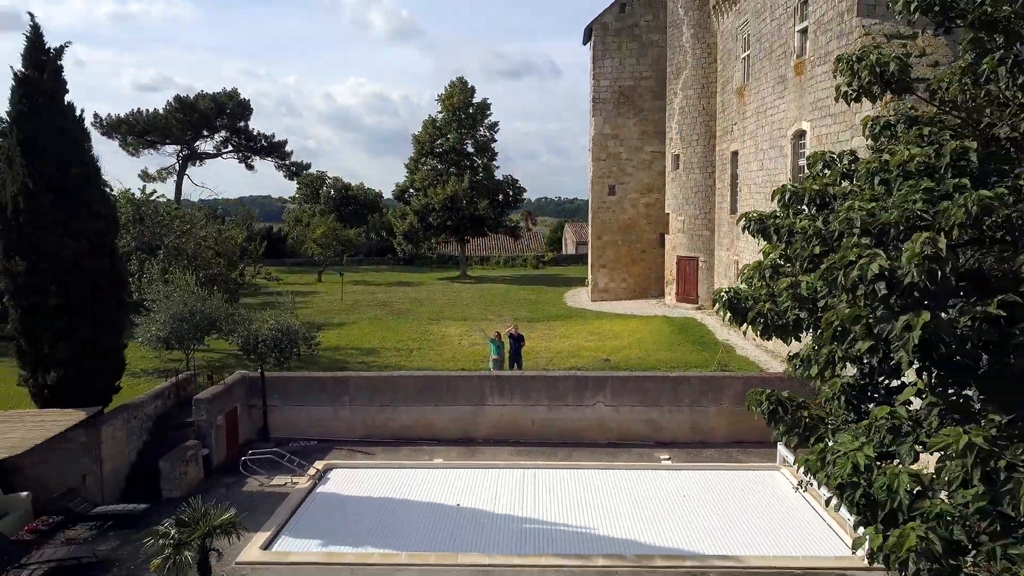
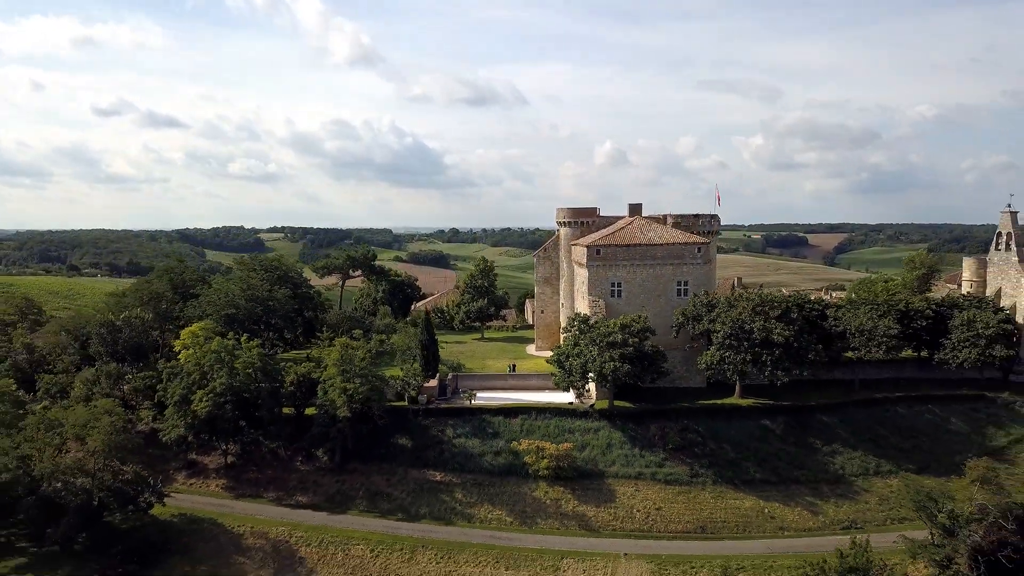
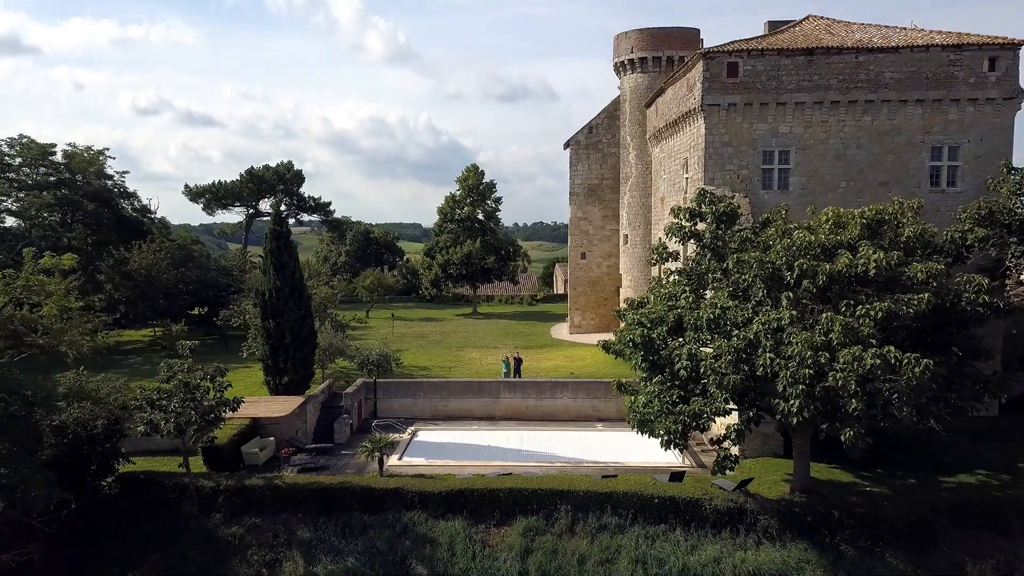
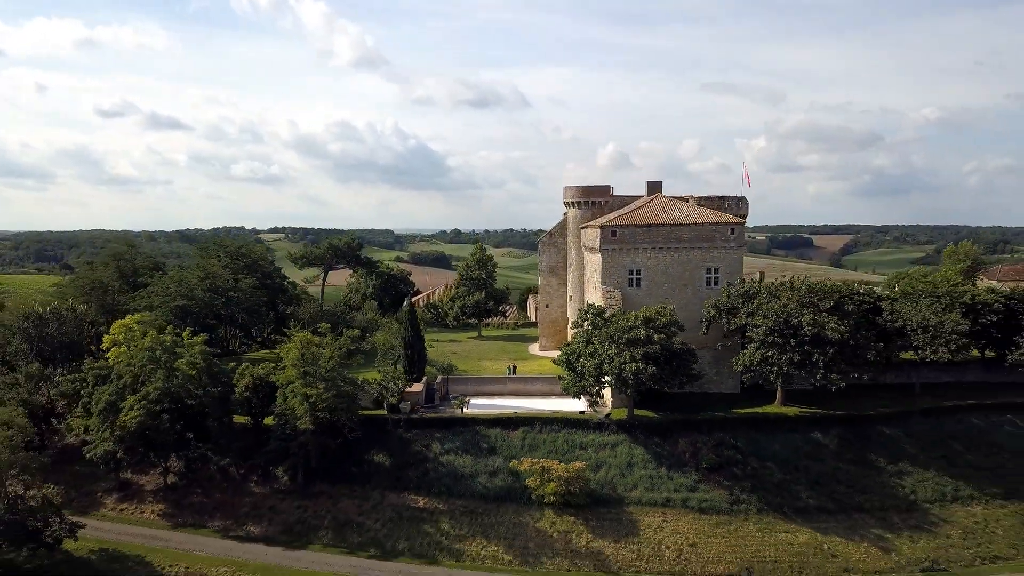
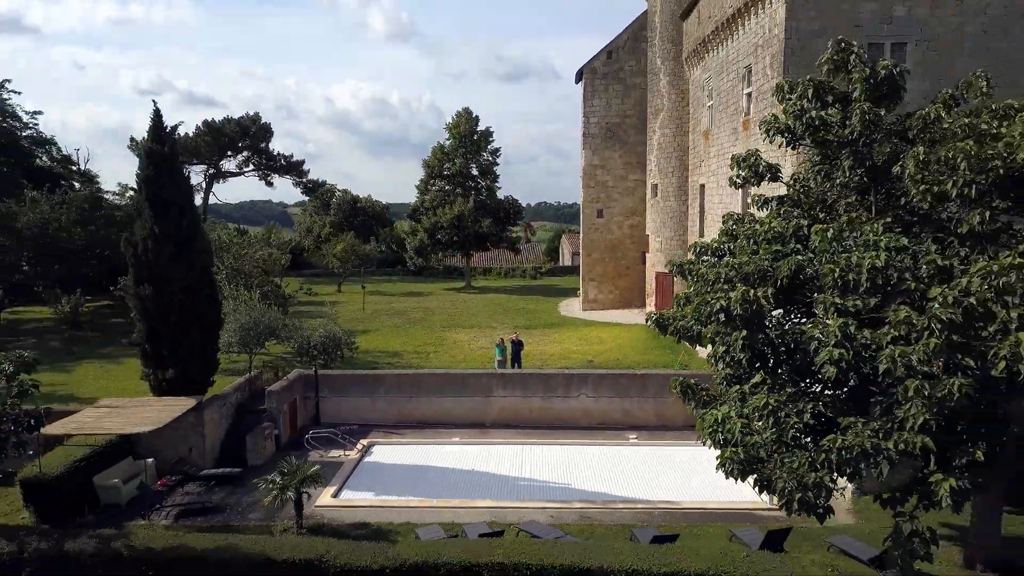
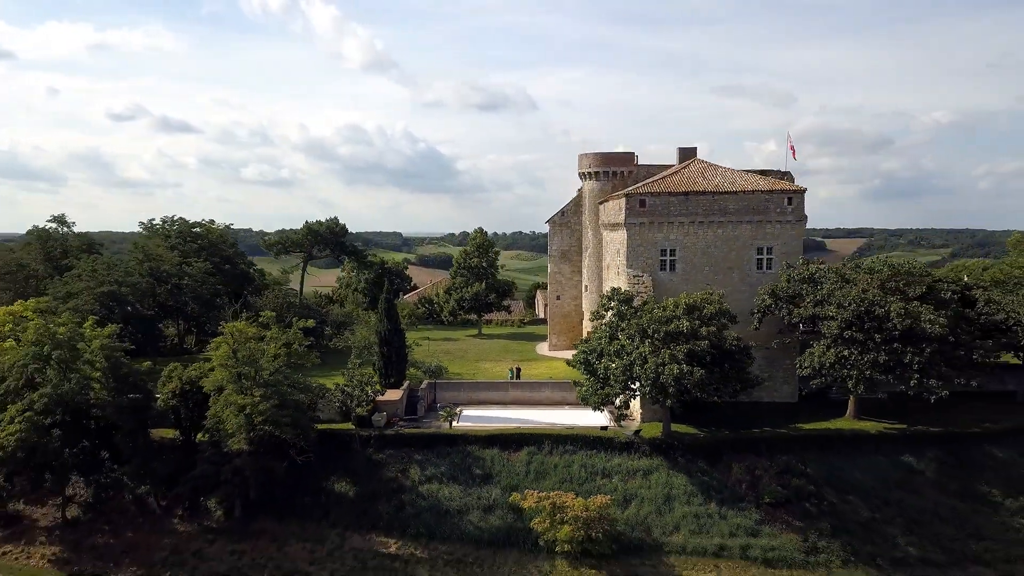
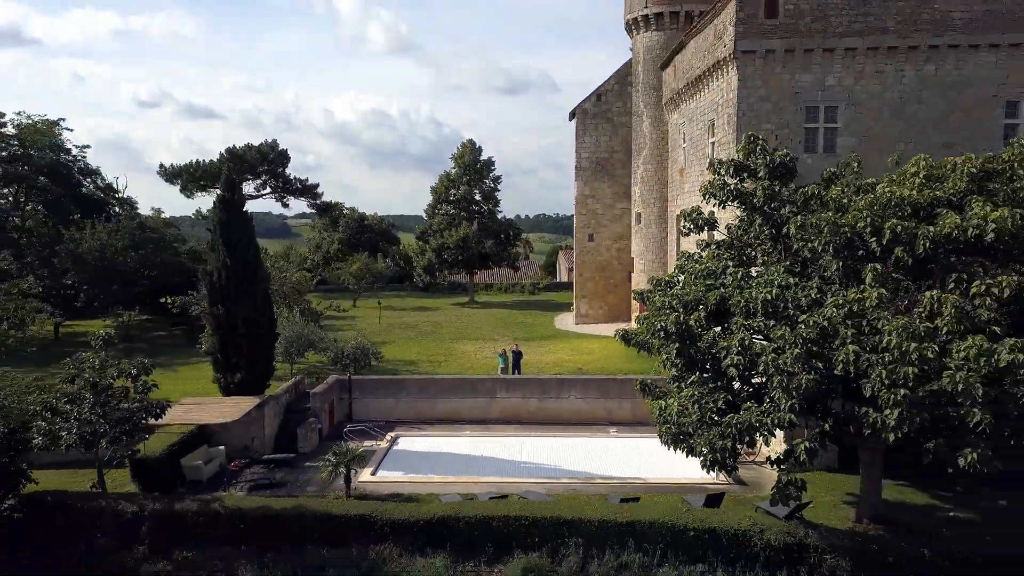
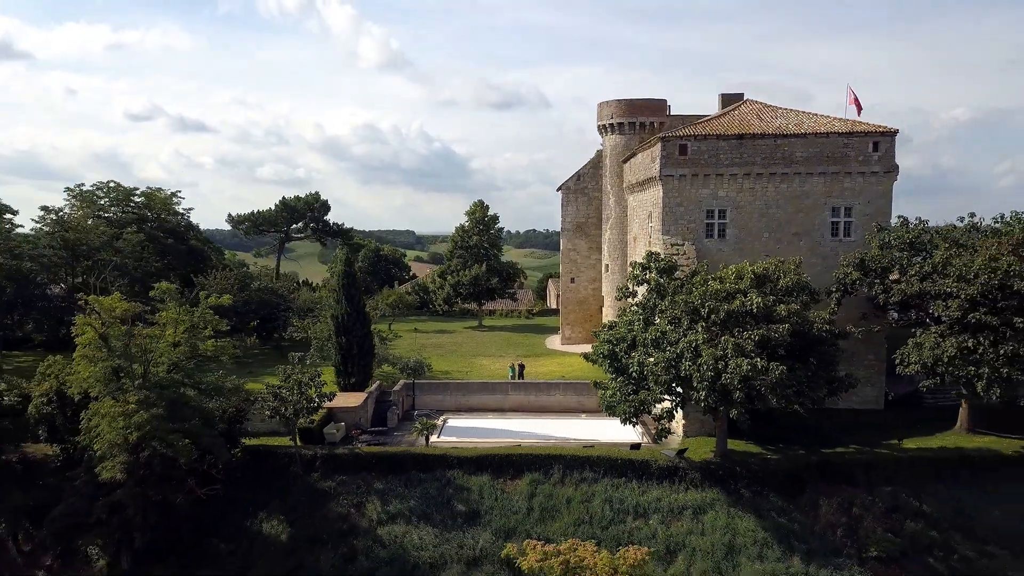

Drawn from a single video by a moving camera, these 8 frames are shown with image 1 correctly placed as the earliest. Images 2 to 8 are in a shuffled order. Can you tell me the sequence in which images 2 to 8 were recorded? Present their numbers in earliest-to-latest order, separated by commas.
5, 7, 3, 8, 6, 4, 2
